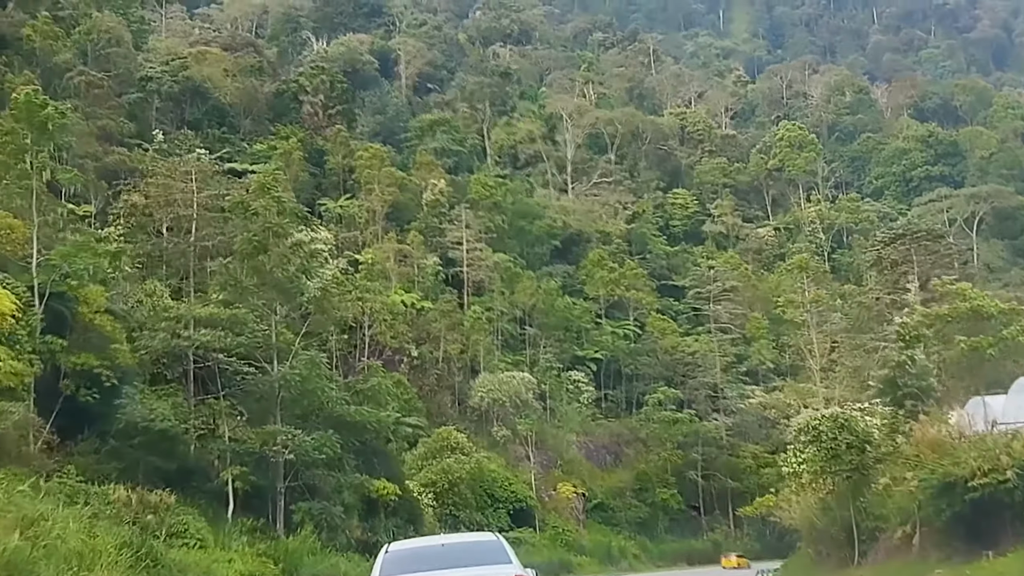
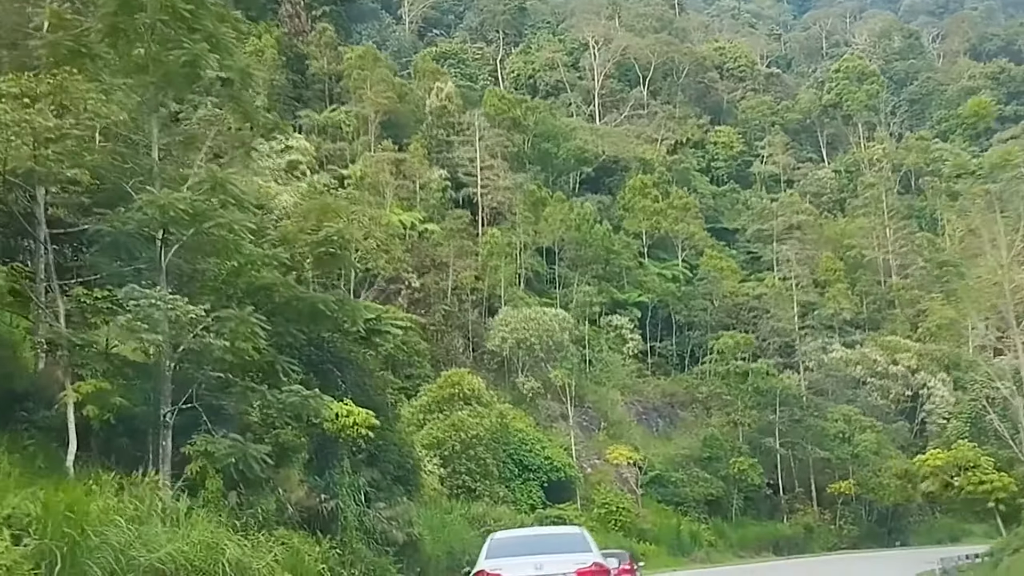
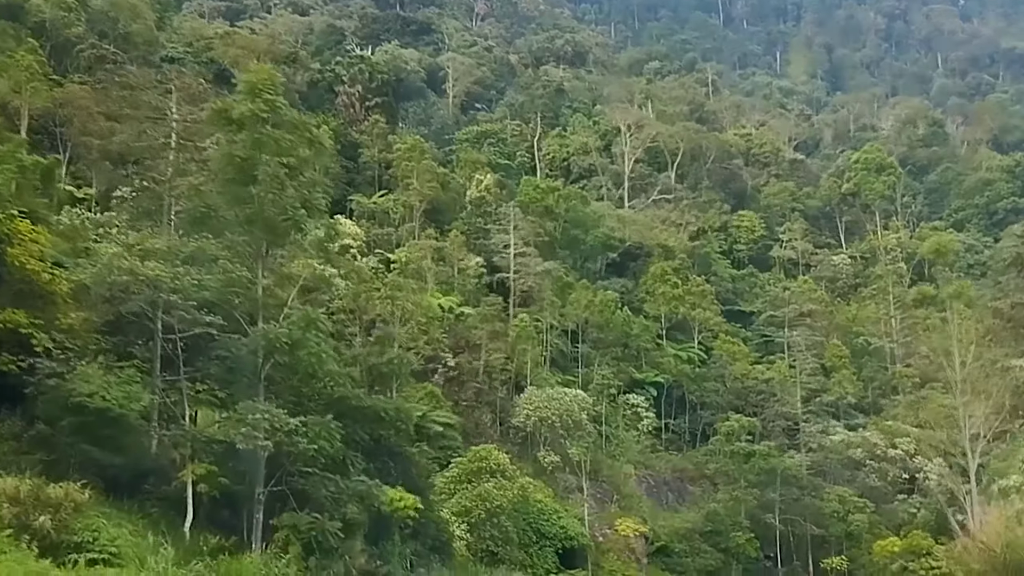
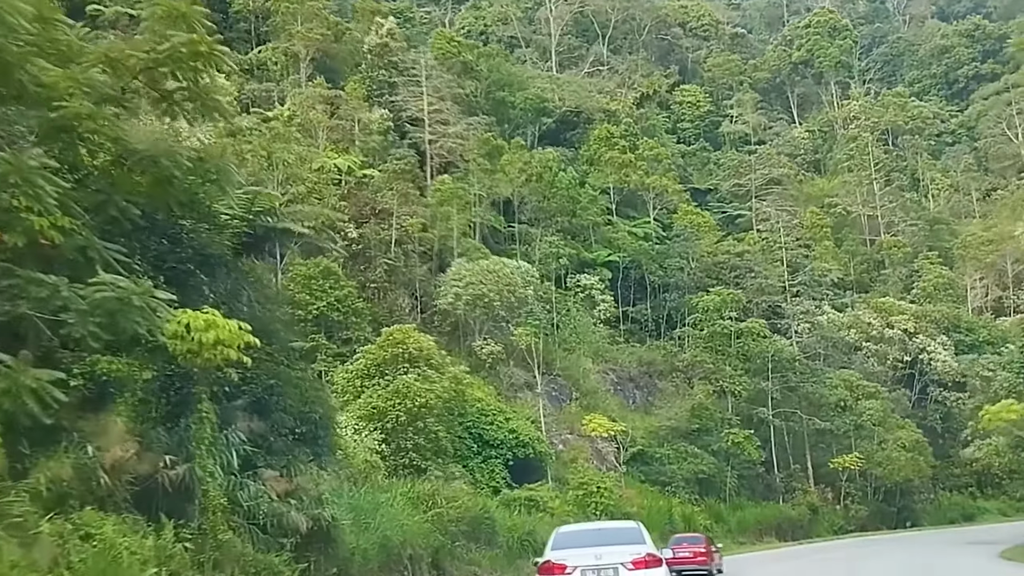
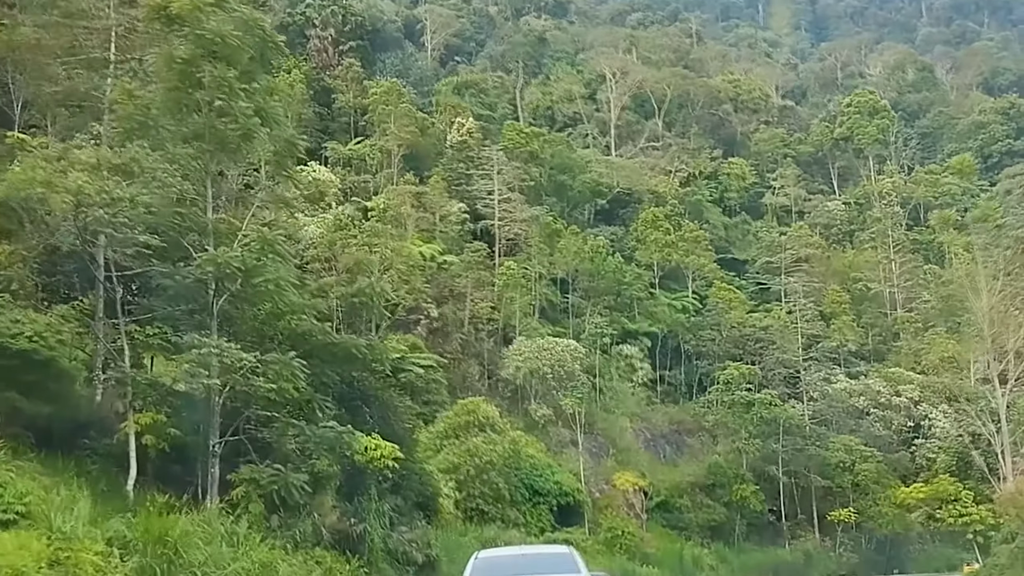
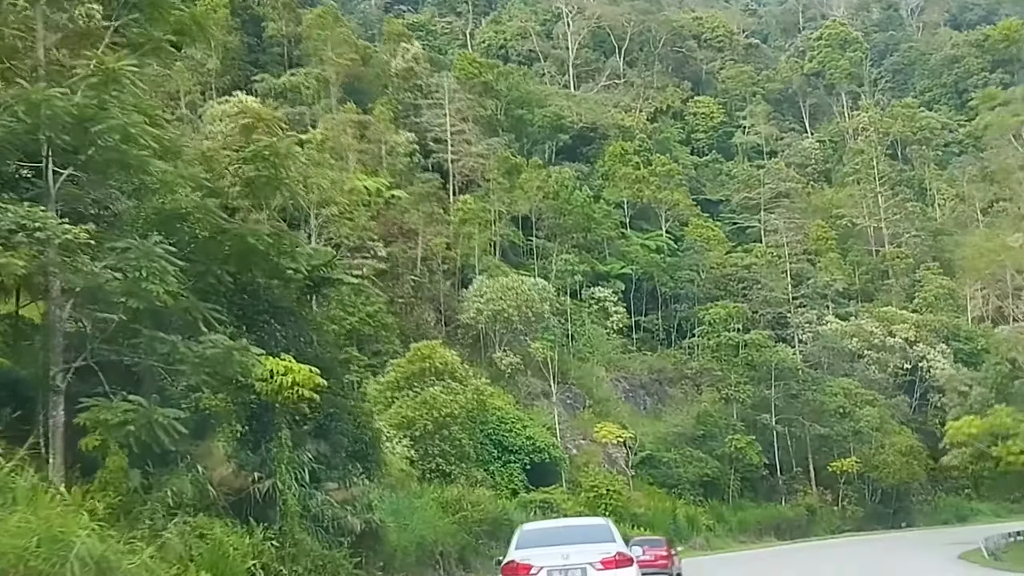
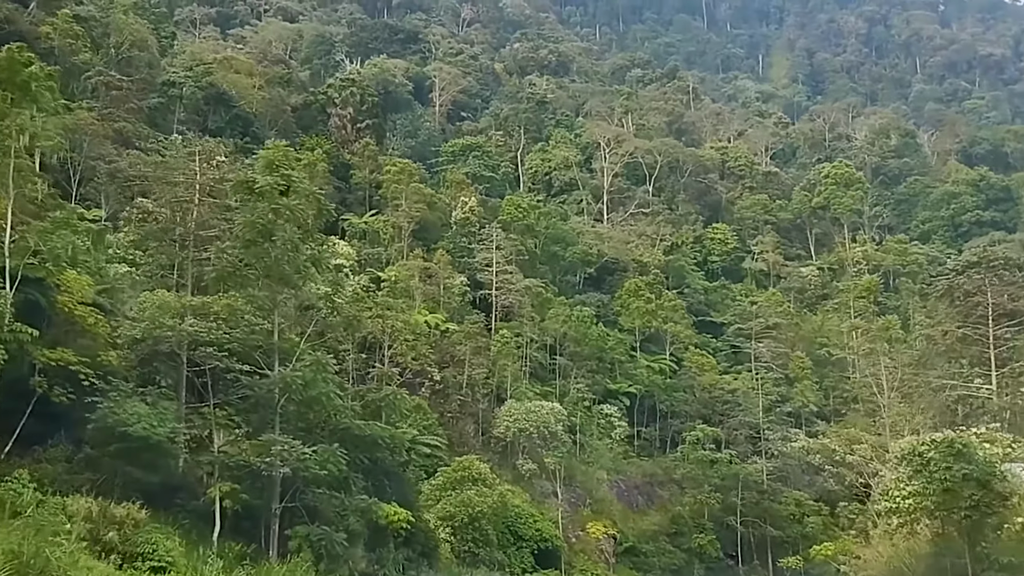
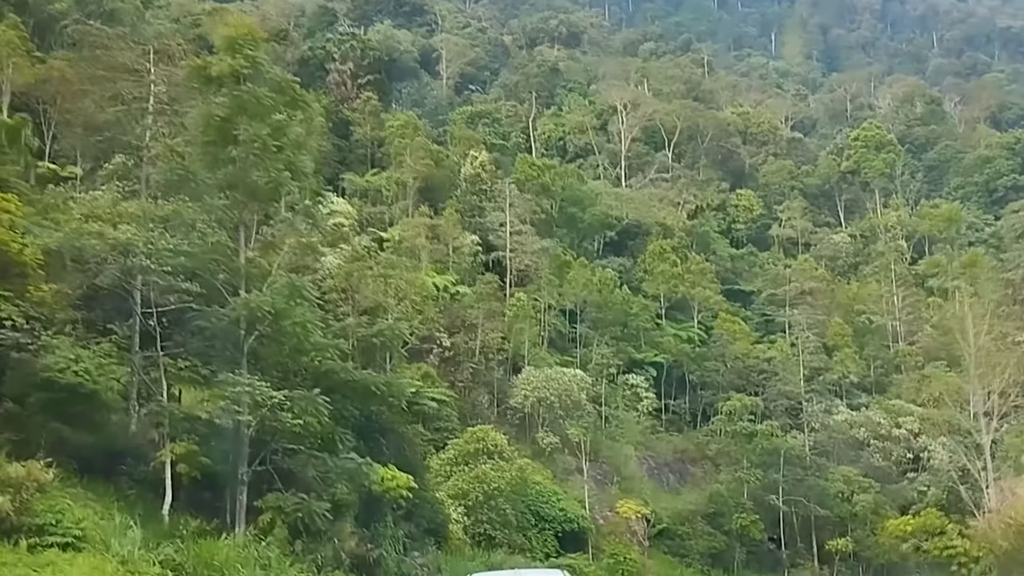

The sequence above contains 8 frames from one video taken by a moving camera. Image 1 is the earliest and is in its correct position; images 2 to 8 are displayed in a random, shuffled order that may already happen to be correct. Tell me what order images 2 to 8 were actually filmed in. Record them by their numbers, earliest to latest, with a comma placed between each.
7, 3, 8, 5, 2, 6, 4
